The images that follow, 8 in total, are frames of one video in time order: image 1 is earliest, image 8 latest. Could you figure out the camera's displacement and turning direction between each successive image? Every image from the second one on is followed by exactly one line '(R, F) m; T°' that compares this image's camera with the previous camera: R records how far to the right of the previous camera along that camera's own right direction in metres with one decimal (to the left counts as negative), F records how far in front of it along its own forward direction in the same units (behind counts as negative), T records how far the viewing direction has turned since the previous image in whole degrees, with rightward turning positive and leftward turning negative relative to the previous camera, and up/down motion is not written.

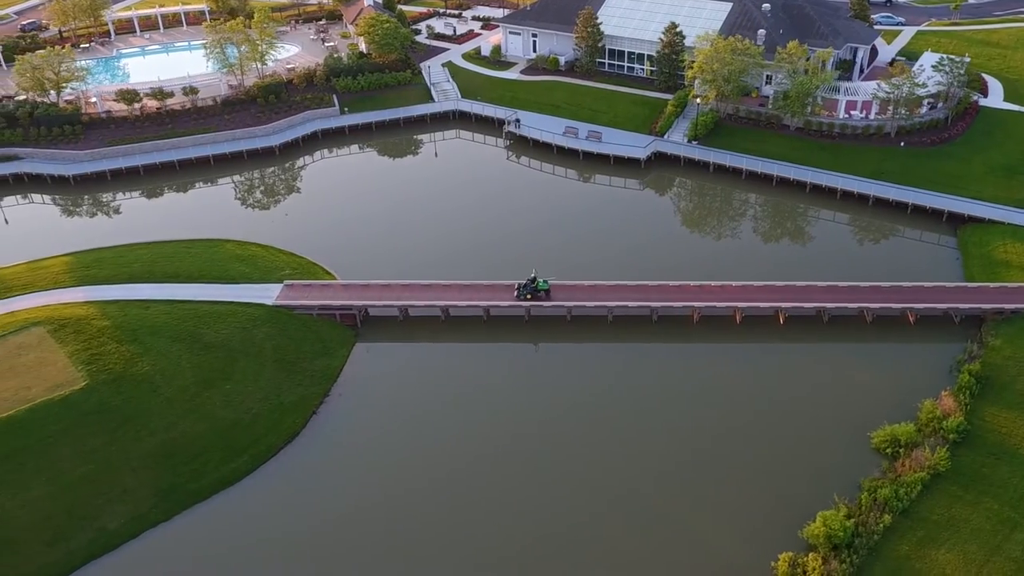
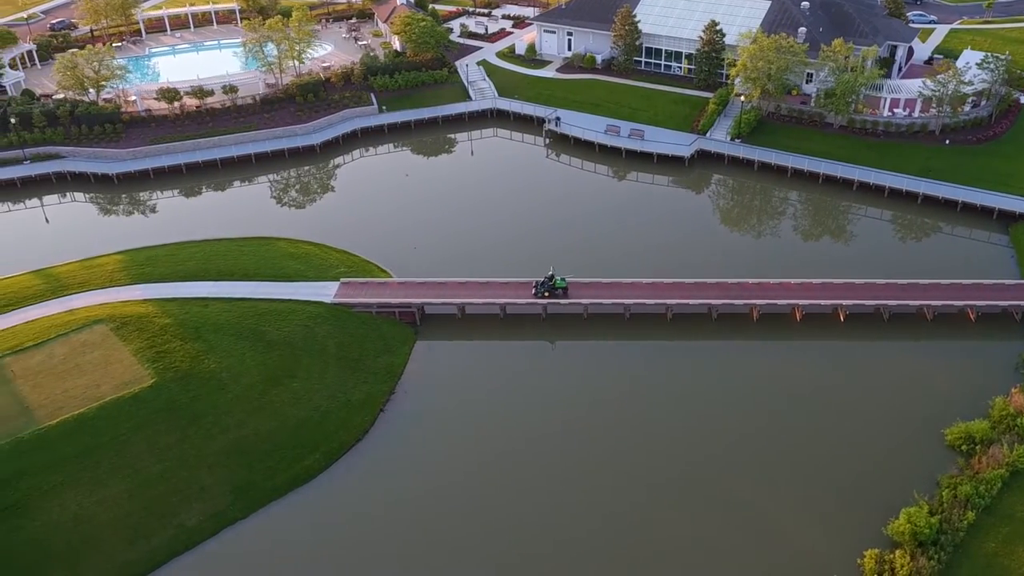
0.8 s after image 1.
(-2.4, 0.0) m; 0°
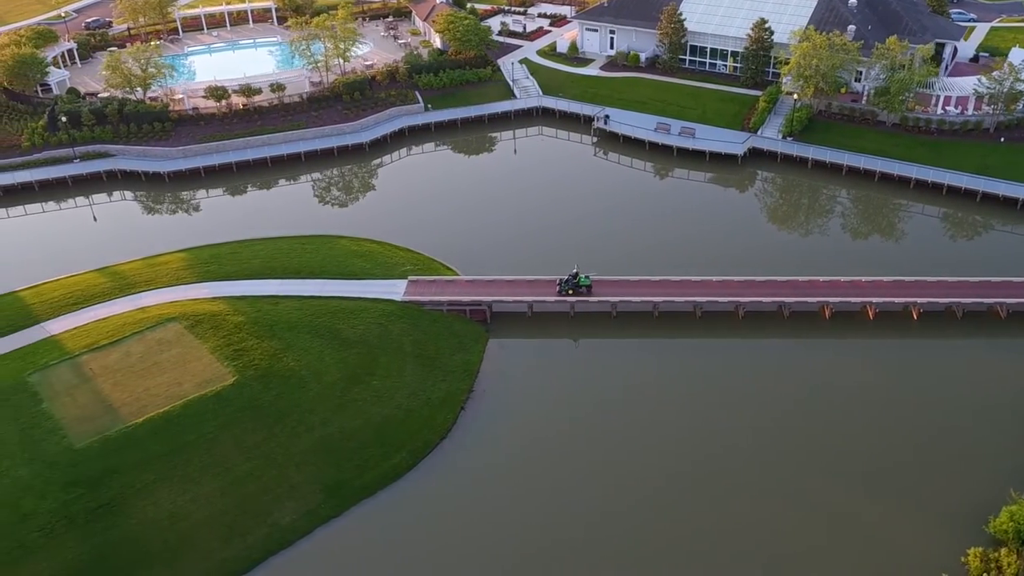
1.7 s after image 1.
(-2.9, +0.1) m; 0°
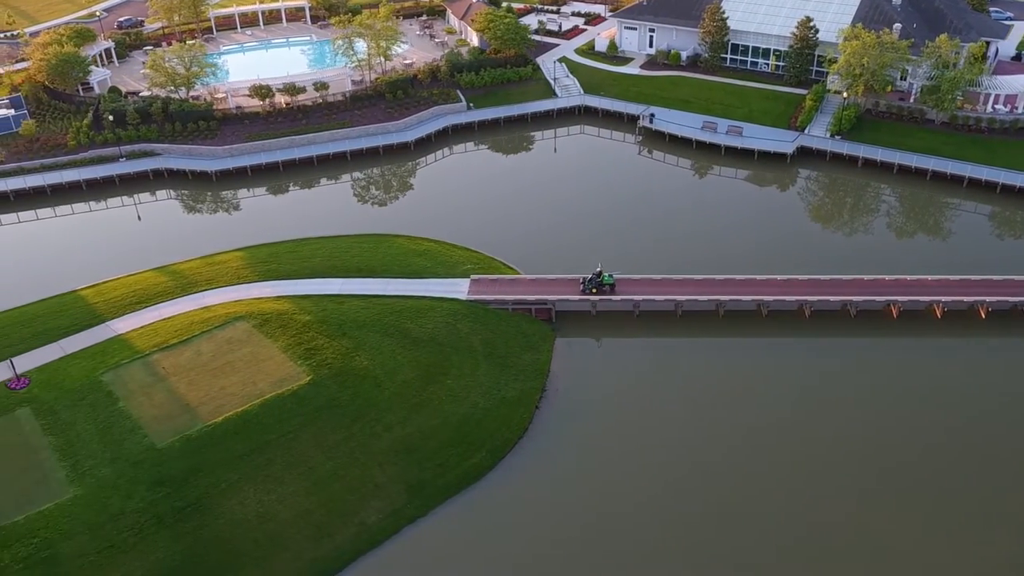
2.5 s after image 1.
(-2.7, +0.1) m; 0°
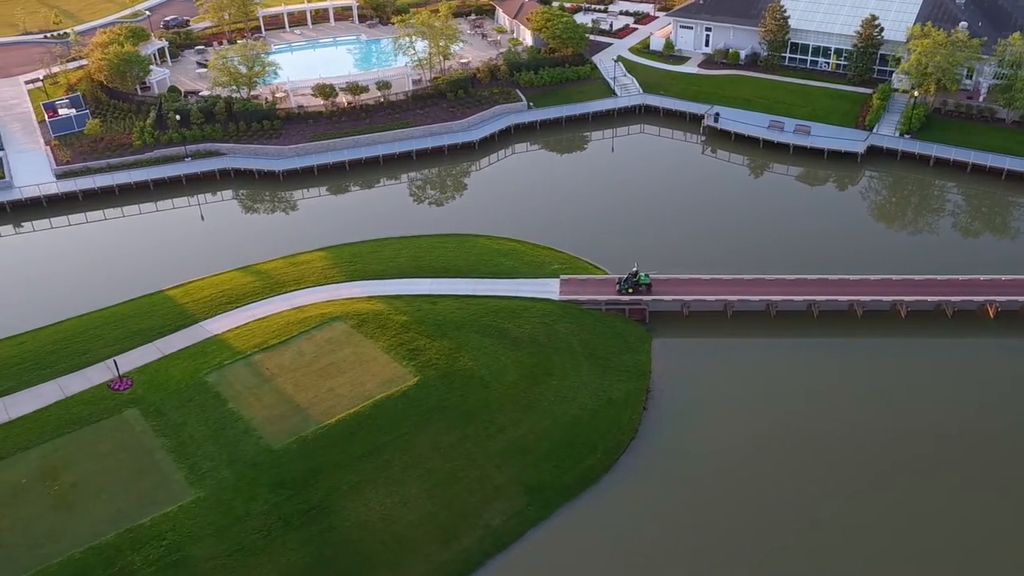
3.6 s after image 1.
(-3.8, +0.2) m; 0°
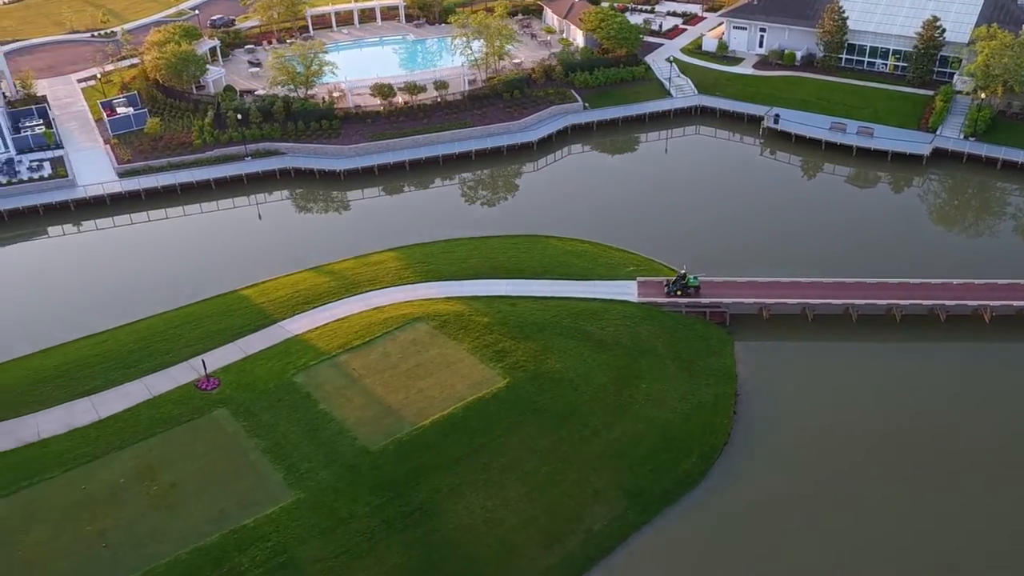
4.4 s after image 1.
(-2.8, +0.2) m; -1°
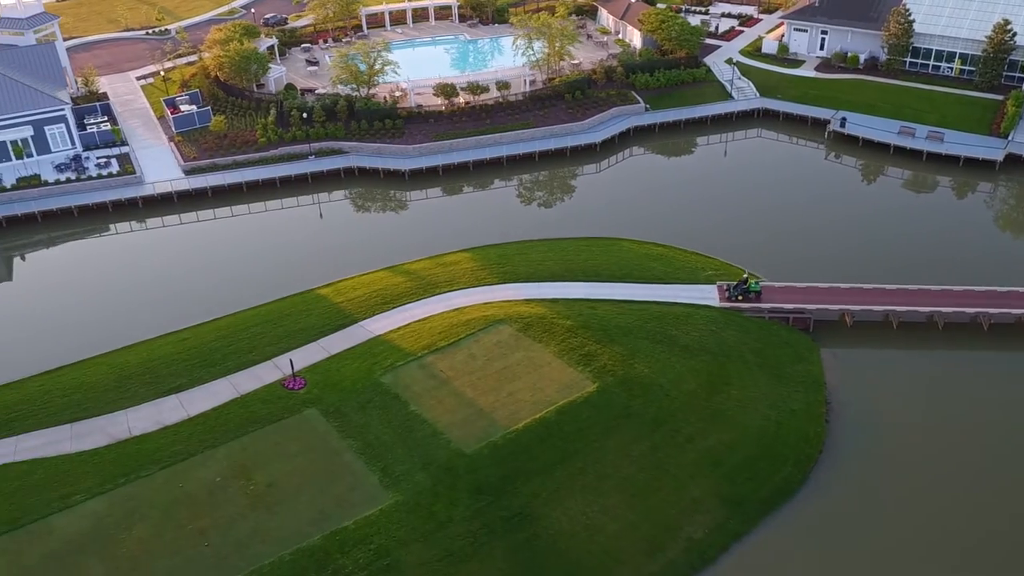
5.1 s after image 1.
(-2.5, +0.2) m; -1°
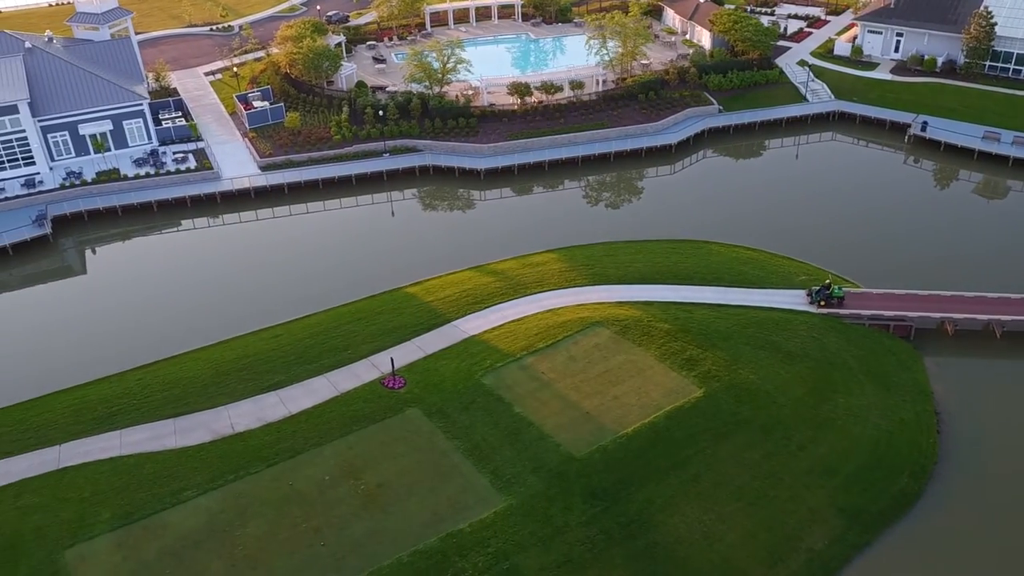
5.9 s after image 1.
(-2.8, +0.3) m; -2°
